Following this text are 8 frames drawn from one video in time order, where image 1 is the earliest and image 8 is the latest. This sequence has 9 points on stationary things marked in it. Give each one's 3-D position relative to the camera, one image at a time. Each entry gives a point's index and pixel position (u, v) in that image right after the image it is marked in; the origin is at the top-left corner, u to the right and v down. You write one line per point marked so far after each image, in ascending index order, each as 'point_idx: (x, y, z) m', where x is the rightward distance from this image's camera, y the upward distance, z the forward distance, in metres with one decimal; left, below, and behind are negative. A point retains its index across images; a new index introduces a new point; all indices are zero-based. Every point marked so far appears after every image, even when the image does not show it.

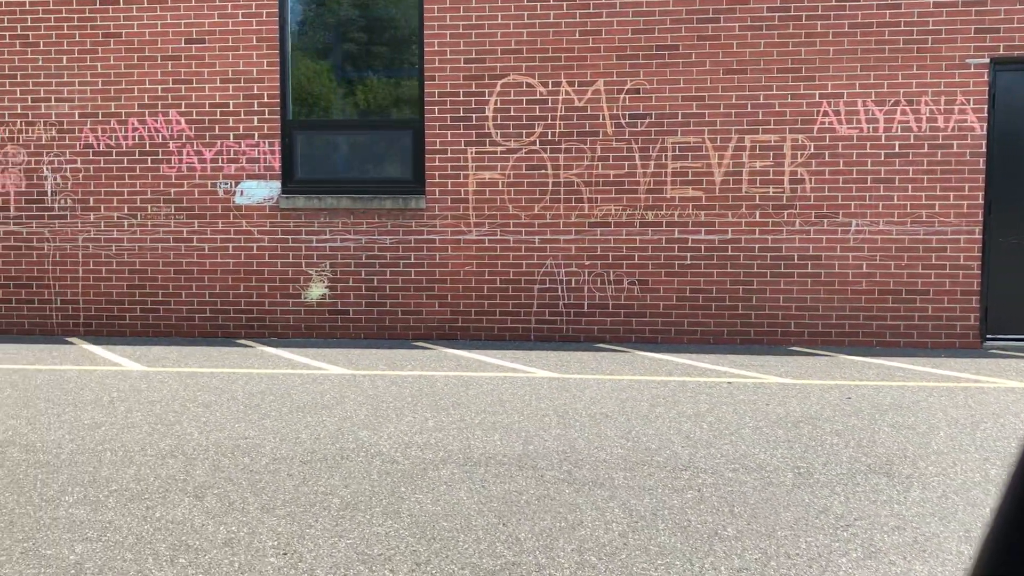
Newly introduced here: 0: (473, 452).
0: (-0.2, -0.8, +5.0) m
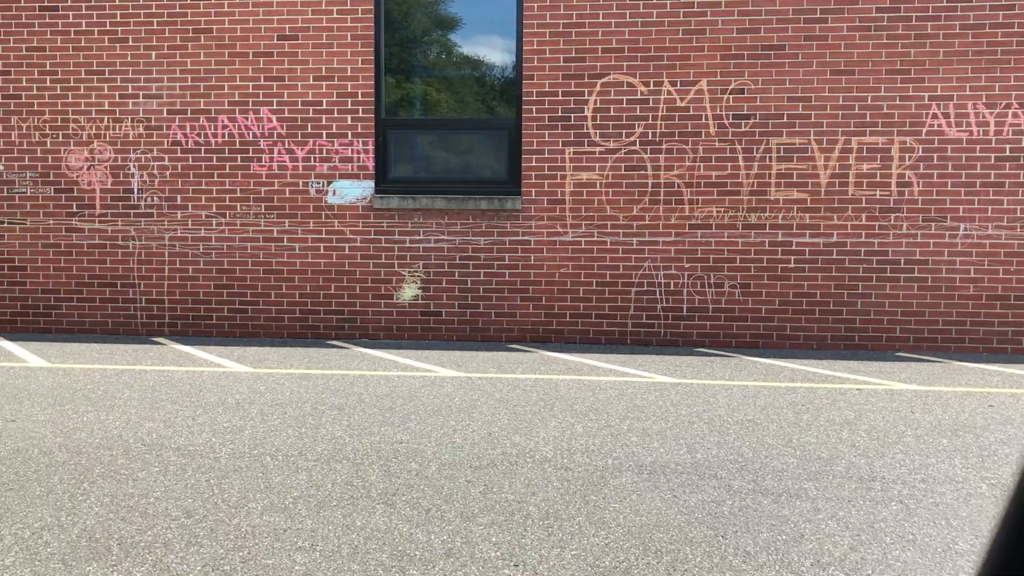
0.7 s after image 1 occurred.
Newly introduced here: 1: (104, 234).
0: (+0.6, -0.8, +4.9) m
1: (-3.6, +0.5, +9.0) m
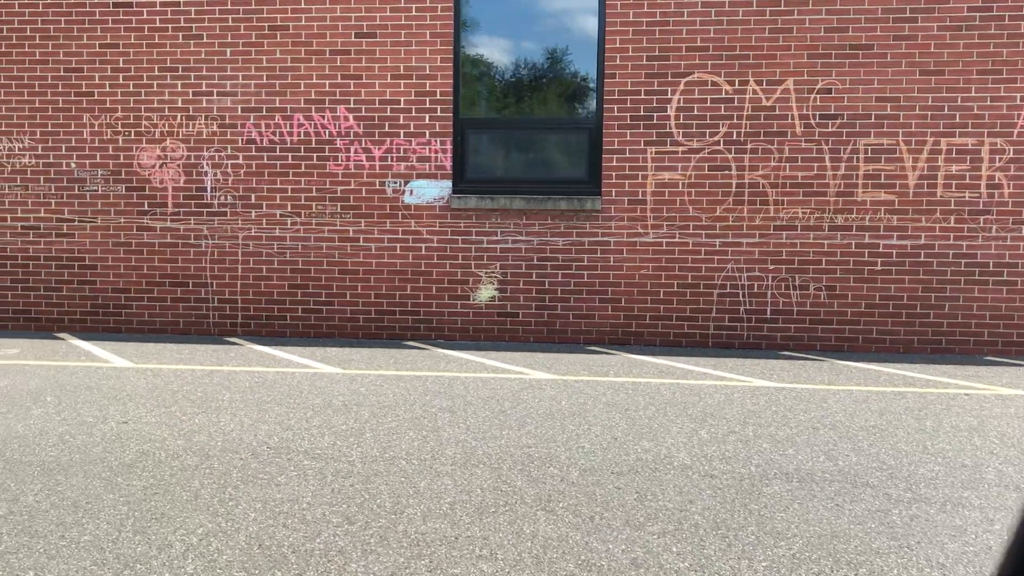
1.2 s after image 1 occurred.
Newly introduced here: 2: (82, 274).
0: (+1.3, -0.8, +4.8) m
1: (-3.0, +0.5, +8.9) m
2: (-3.8, +0.1, +9.0) m
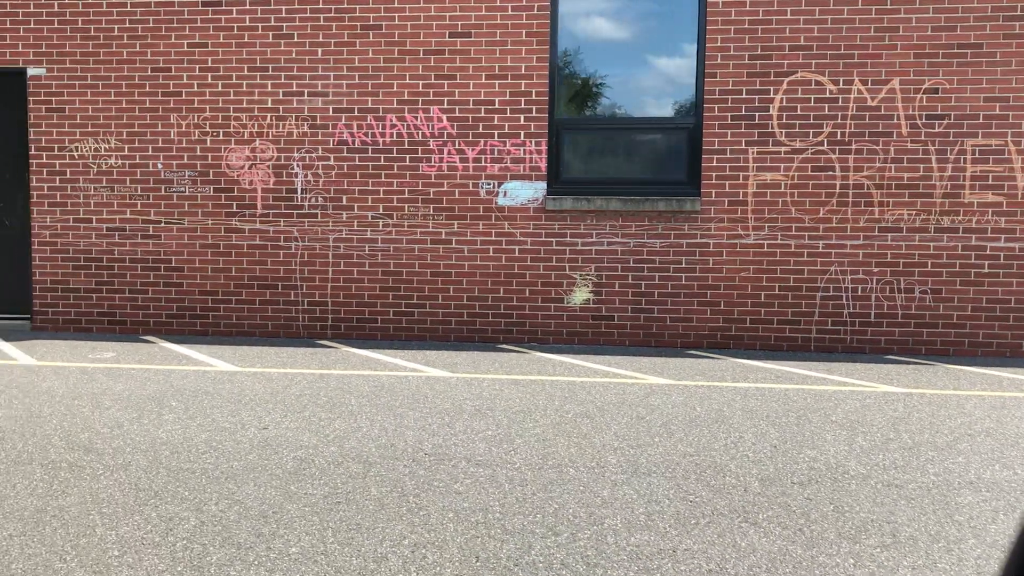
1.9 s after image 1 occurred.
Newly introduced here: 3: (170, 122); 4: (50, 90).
0: (+2.1, -0.8, +4.6) m
1: (-2.1, +0.5, +8.8) m
2: (-3.0, +0.1, +8.9) m
3: (-3.0, +1.4, +8.8) m
4: (-4.1, +1.7, +8.9) m
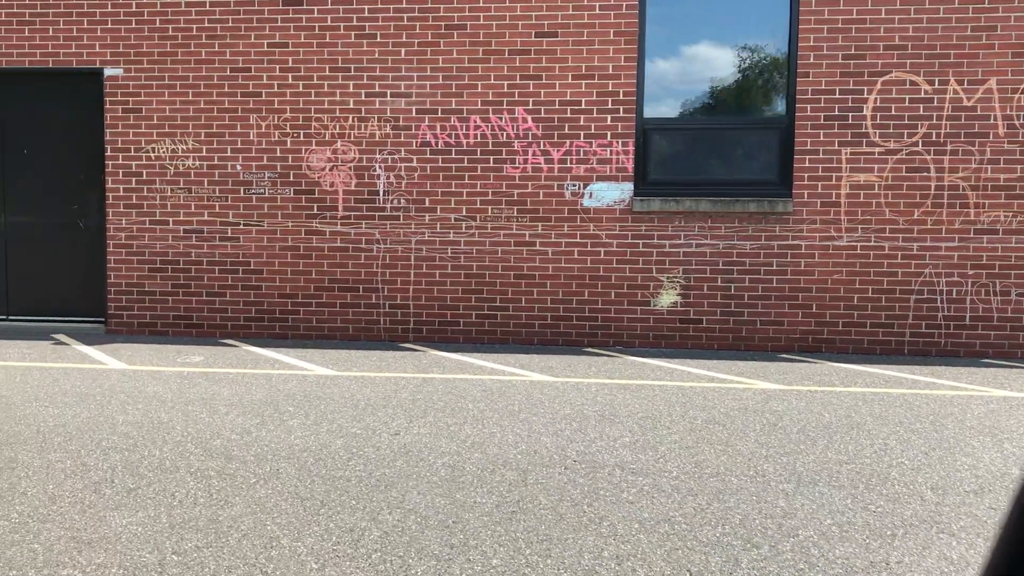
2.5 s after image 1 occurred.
0: (+2.8, -0.9, +4.5) m
1: (-1.4, +0.4, +8.7) m
2: (-2.3, +0.1, +8.8) m
3: (-2.2, +1.4, +8.7) m
4: (-3.3, +1.7, +8.8) m
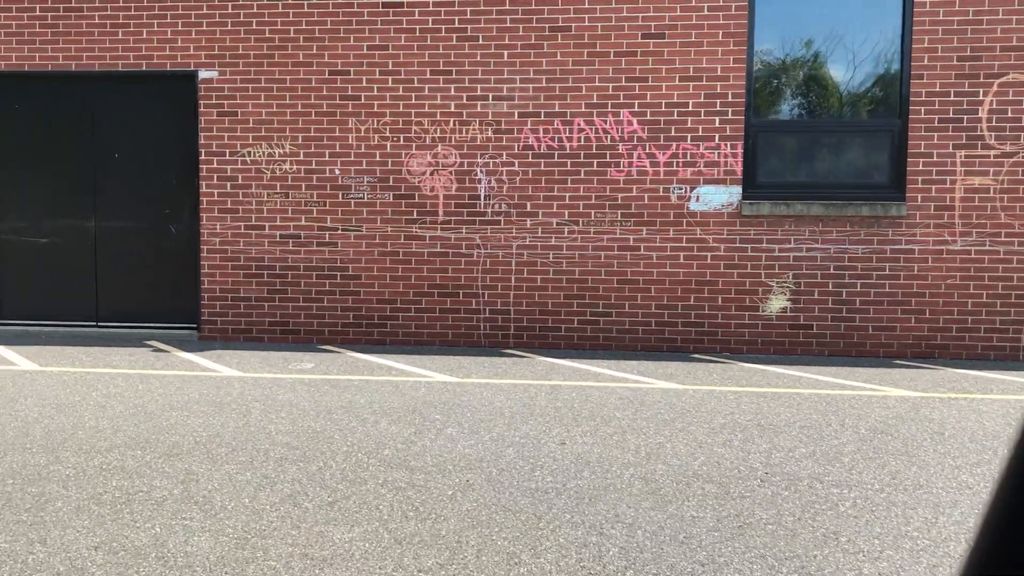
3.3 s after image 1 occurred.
0: (+3.6, -0.9, +4.4) m
1: (-0.6, +0.4, +8.6) m
2: (-1.4, 0.0, +8.7) m
3: (-1.4, +1.4, +8.6) m
4: (-2.5, +1.7, +8.6) m
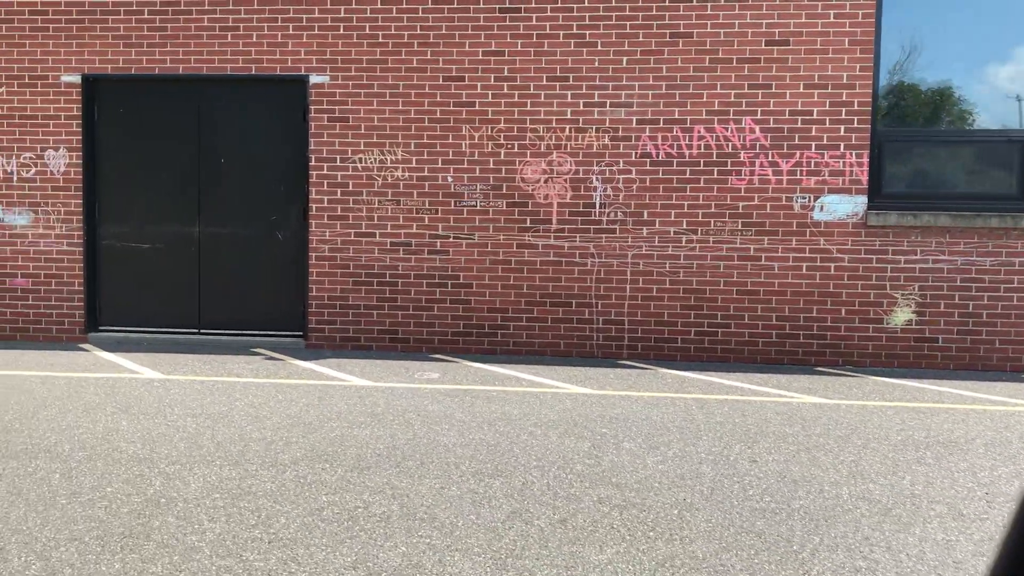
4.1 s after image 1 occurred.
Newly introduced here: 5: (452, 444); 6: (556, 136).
0: (+4.6, -1.0, +4.2) m
1: (+0.4, +0.3, +8.5) m
2: (-0.5, 0.0, +8.6) m
3: (-0.4, +1.3, +8.4) m
4: (-1.5, +1.6, +8.5) m
5: (-0.3, -0.8, +5.2) m
6: (+0.4, +1.3, +8.4) m
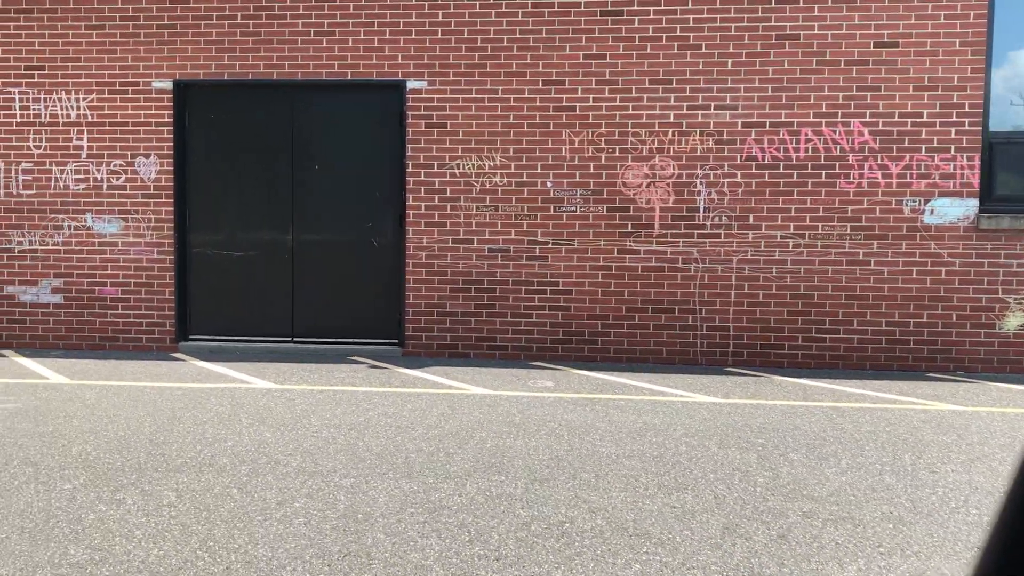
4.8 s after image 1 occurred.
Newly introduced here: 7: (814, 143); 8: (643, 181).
0: (+5.4, -1.0, +4.0) m
1: (+1.2, +0.3, +8.3) m
2: (+0.4, -0.1, +8.4) m
3: (+0.4, +1.2, +8.3) m
4: (-0.7, +1.5, +8.4) m
5: (+0.5, -0.8, +5.1) m
6: (+1.2, +1.2, +8.3) m
7: (+2.4, +1.2, +8.1) m
8: (+1.1, +0.9, +8.3) m
